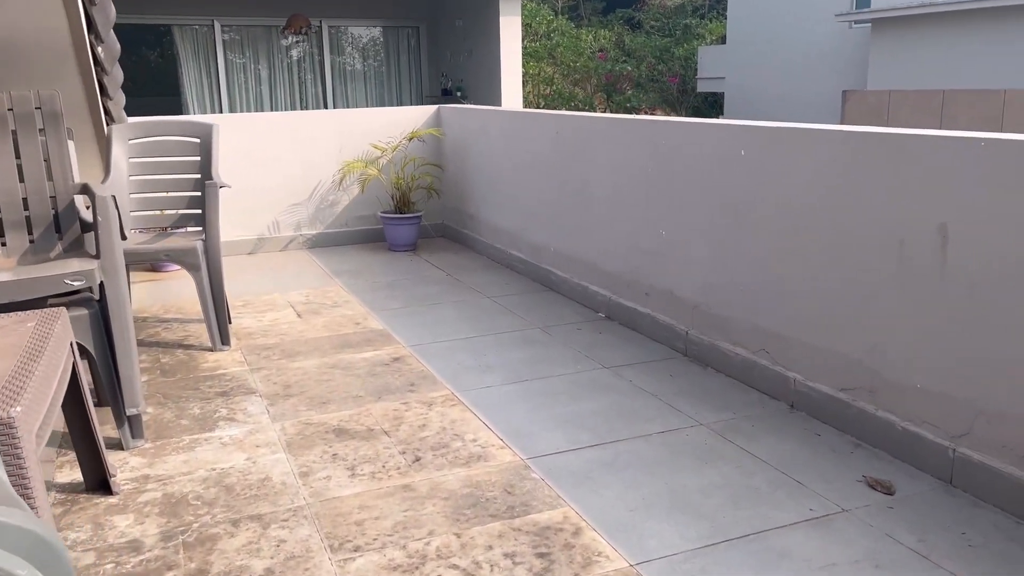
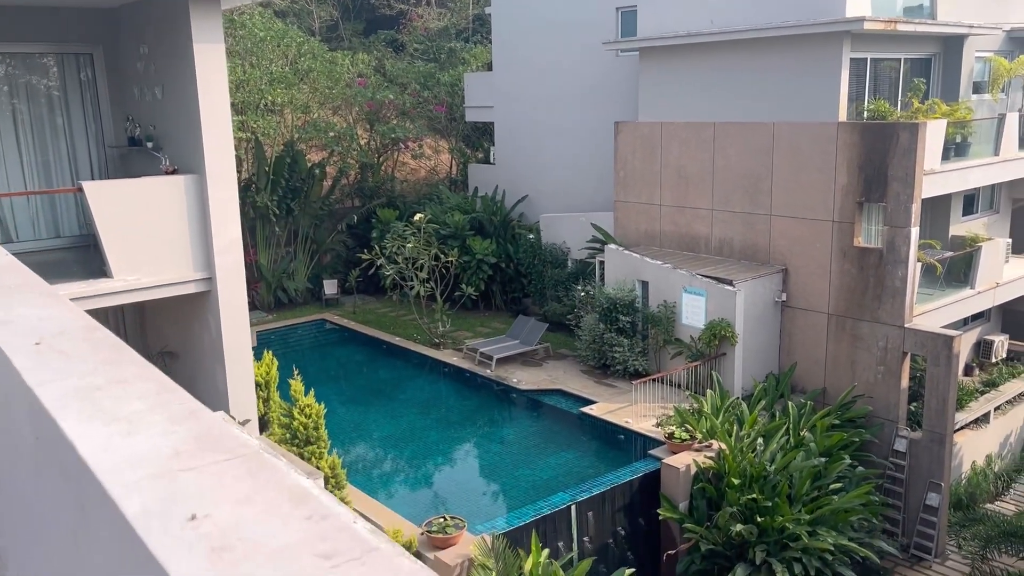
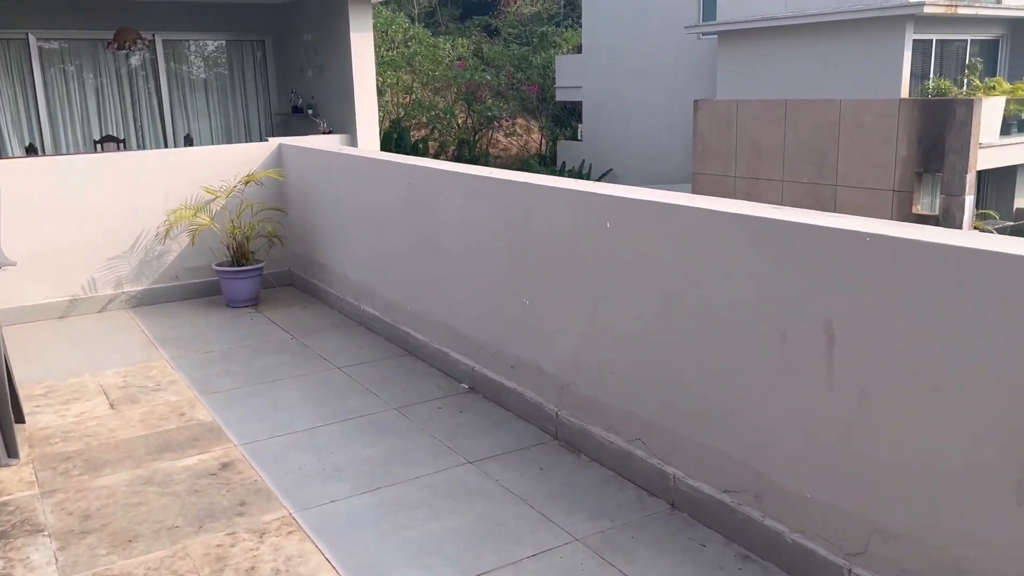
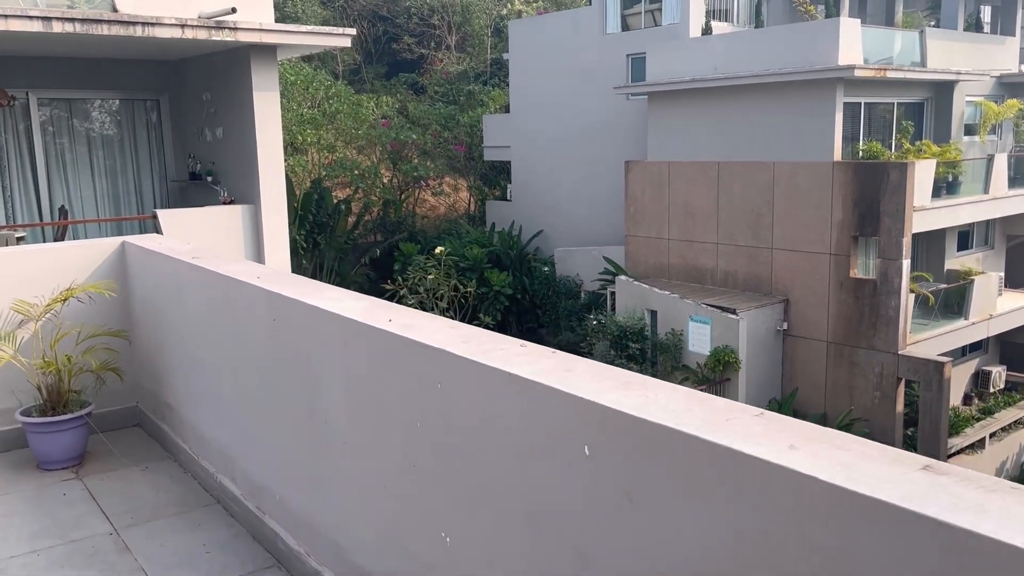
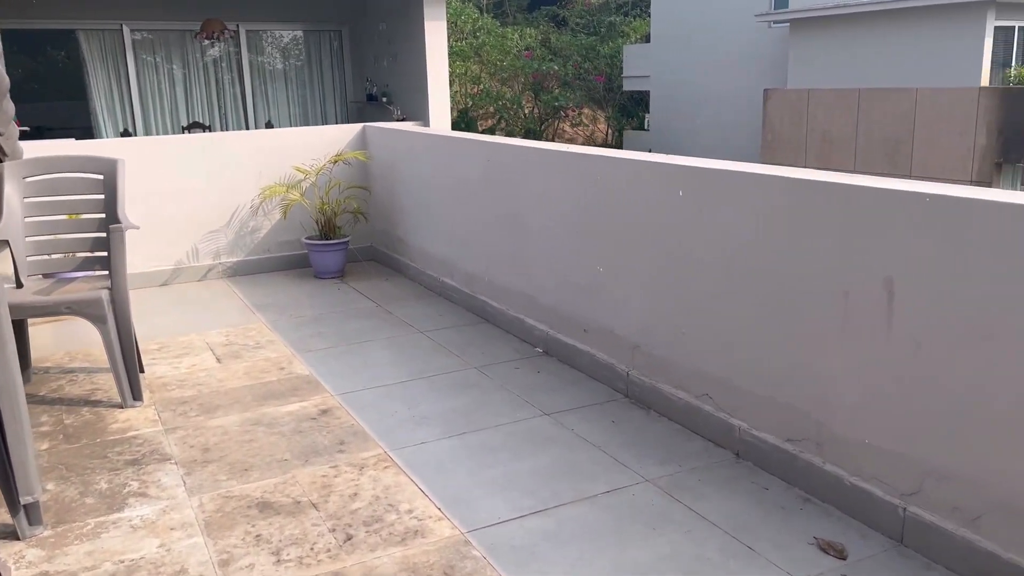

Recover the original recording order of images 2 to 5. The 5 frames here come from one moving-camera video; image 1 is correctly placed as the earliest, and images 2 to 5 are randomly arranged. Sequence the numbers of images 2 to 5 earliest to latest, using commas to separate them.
5, 3, 4, 2
